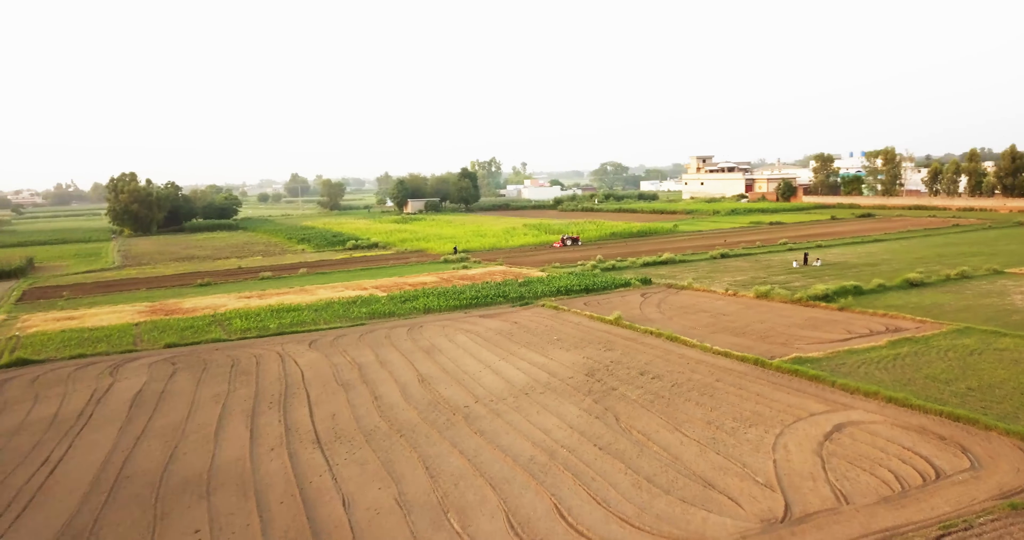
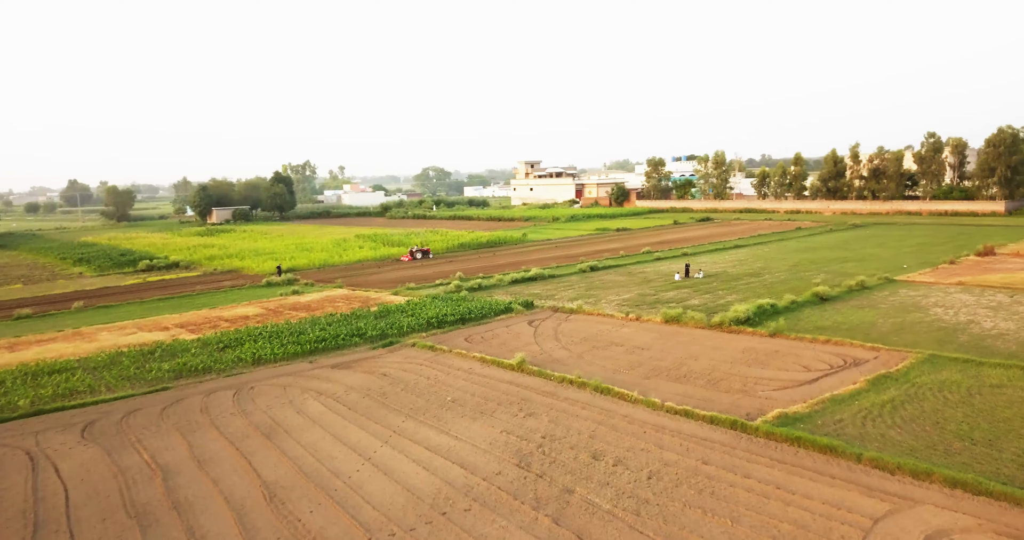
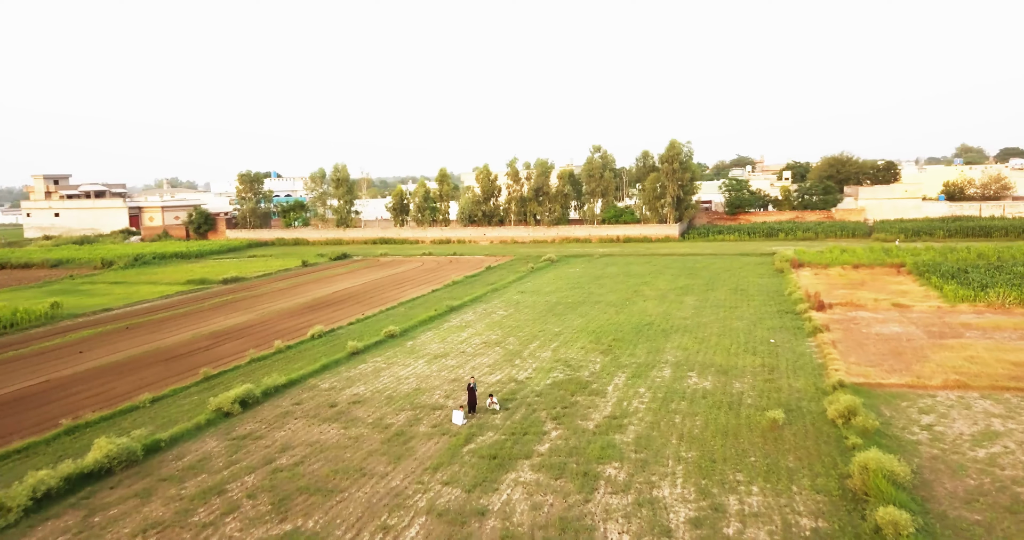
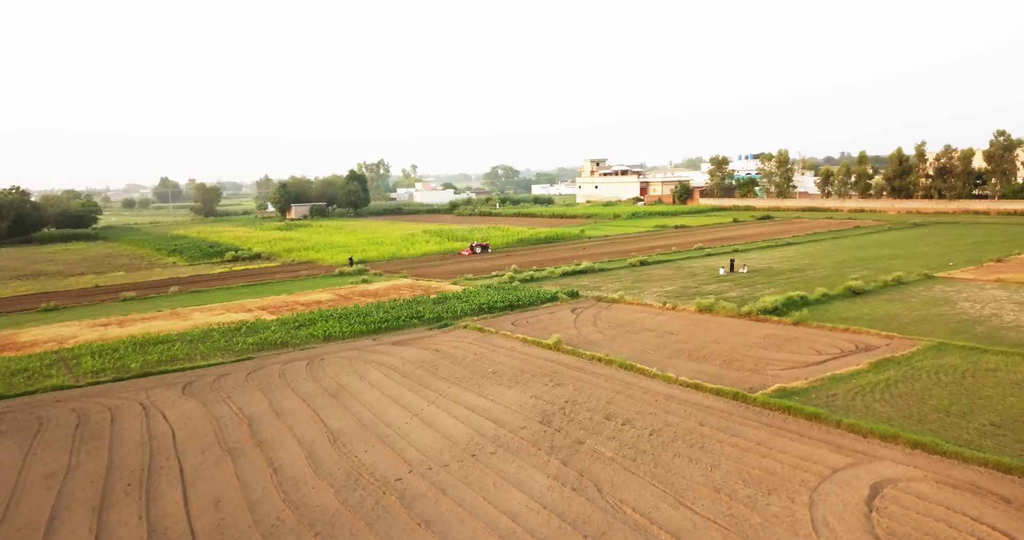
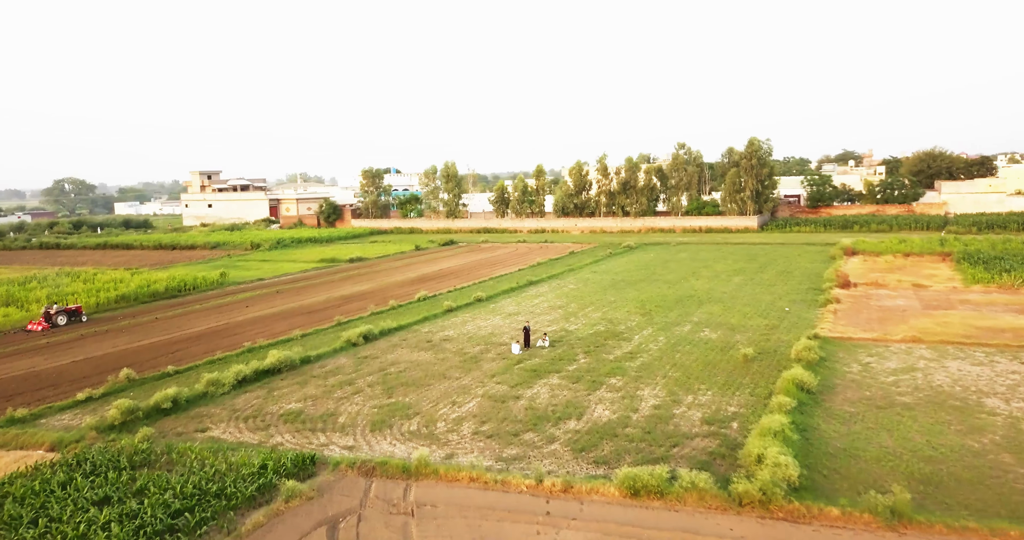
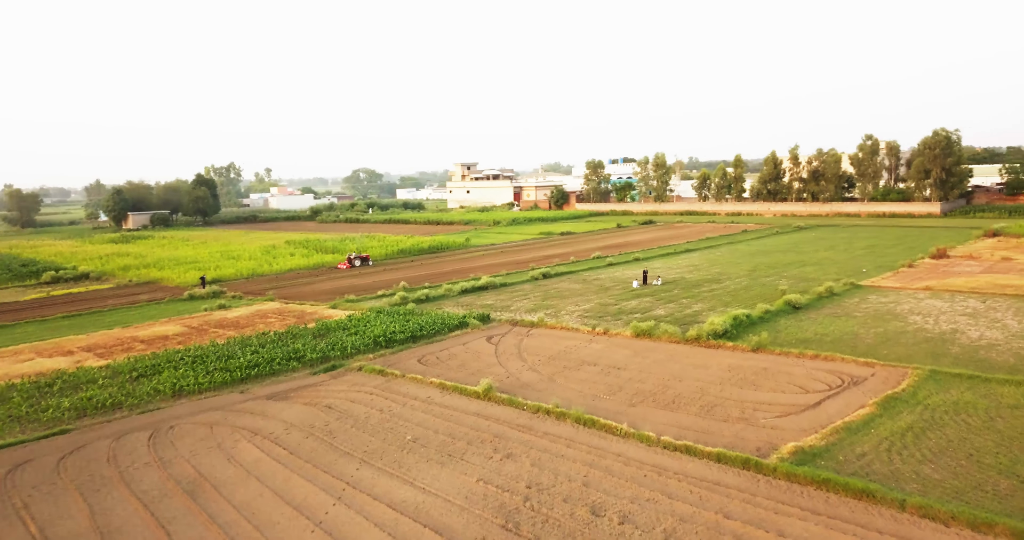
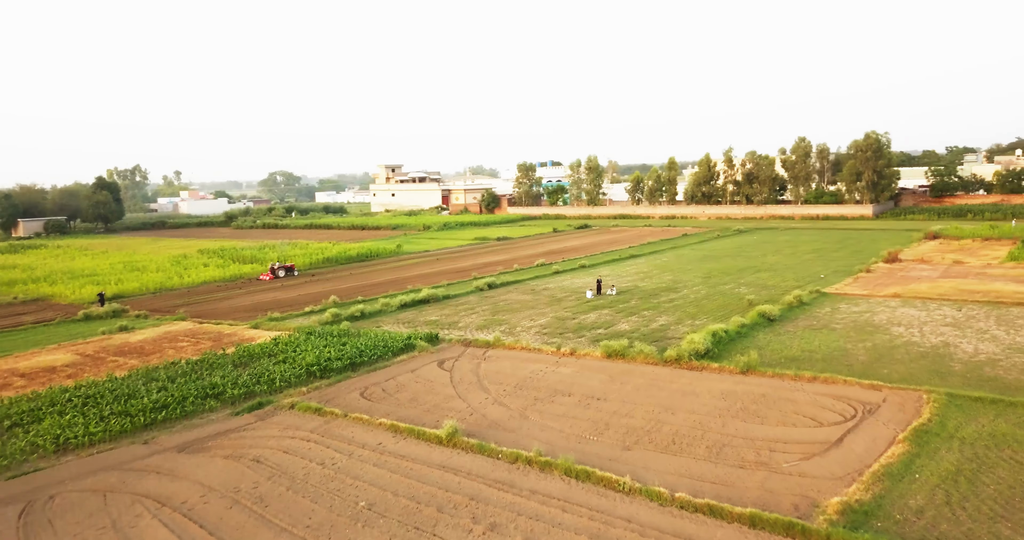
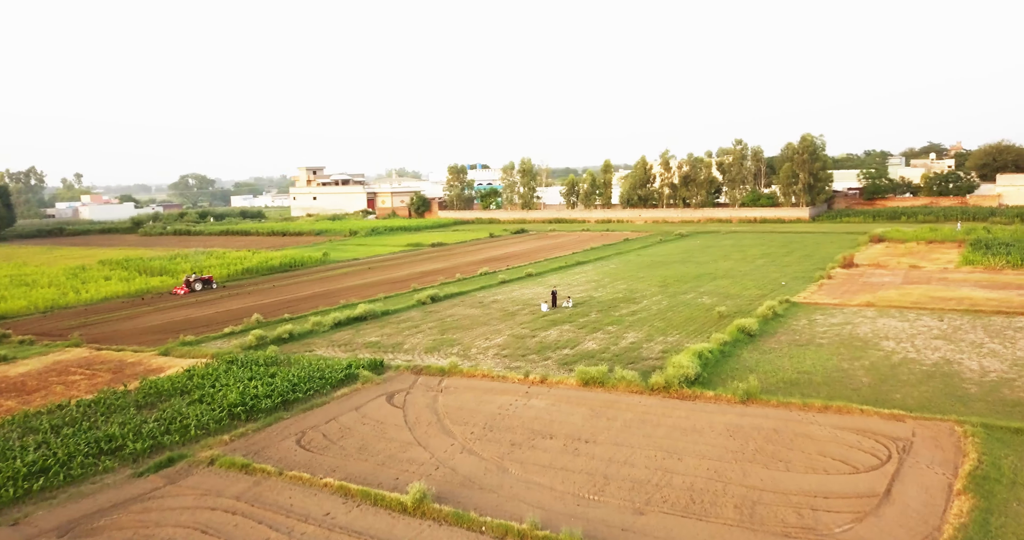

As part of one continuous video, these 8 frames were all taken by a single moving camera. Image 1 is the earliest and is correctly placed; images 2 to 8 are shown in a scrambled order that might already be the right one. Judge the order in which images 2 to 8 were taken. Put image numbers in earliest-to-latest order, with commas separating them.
4, 2, 6, 7, 8, 5, 3
